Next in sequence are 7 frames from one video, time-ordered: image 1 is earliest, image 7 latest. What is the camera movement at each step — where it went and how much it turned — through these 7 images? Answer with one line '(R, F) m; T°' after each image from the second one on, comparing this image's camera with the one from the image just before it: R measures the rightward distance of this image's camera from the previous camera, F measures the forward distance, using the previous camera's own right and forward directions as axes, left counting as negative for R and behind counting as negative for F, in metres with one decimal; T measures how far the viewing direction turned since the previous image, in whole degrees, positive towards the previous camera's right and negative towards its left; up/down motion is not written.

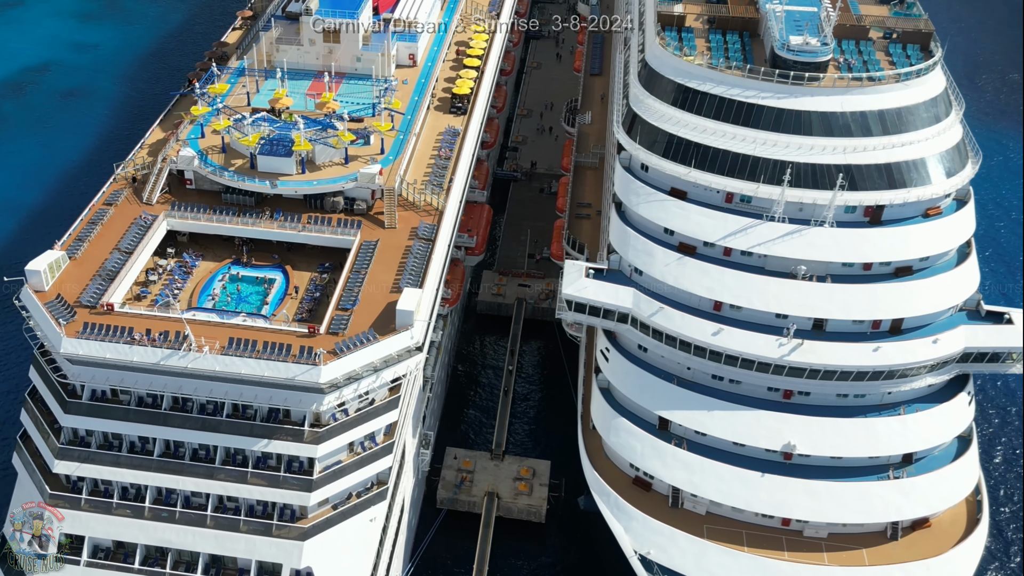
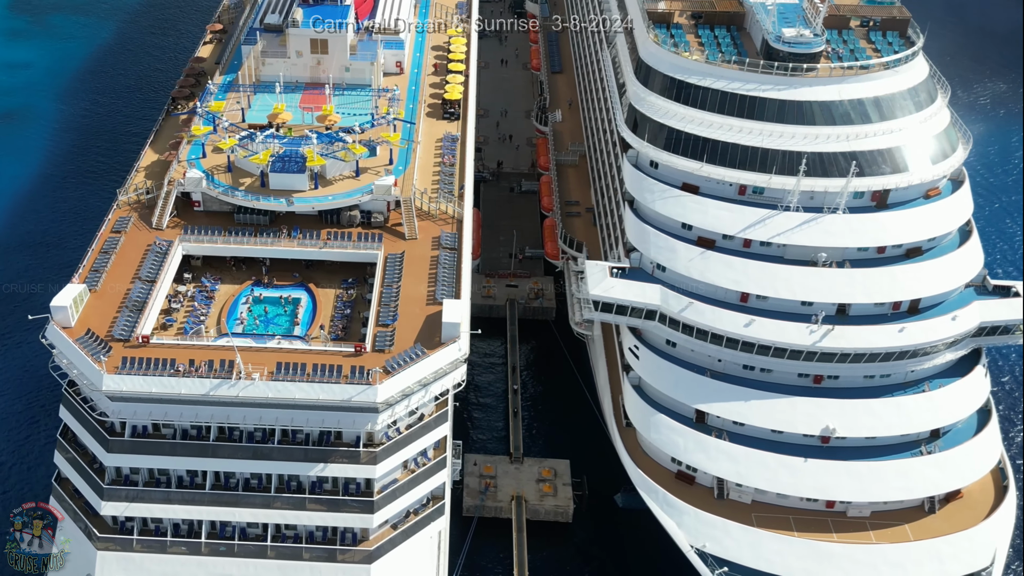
(-7.6, +0.5) m; +5°
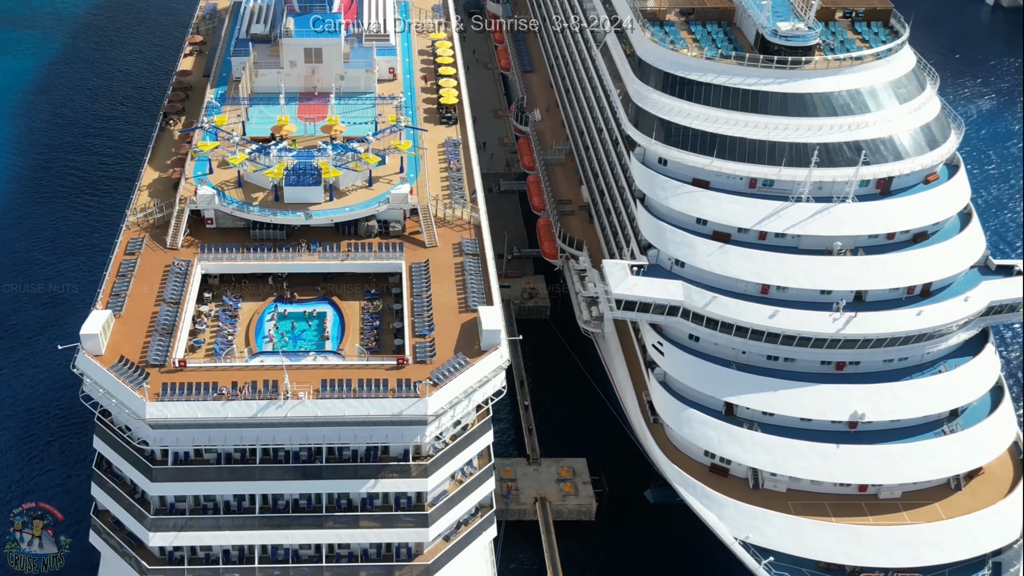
(-6.1, +0.3) m; +4°
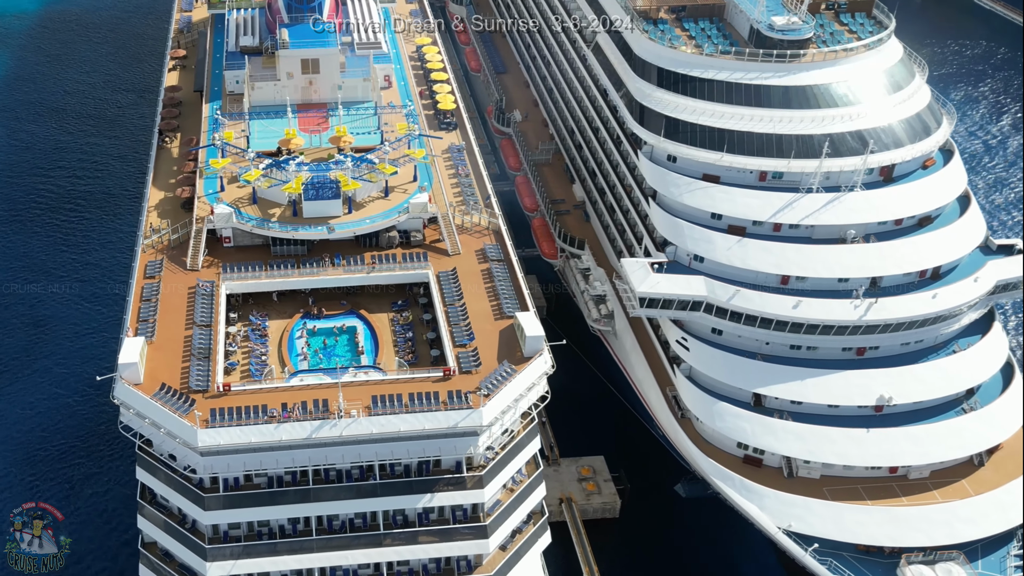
(-6.1, +0.3) m; +4°
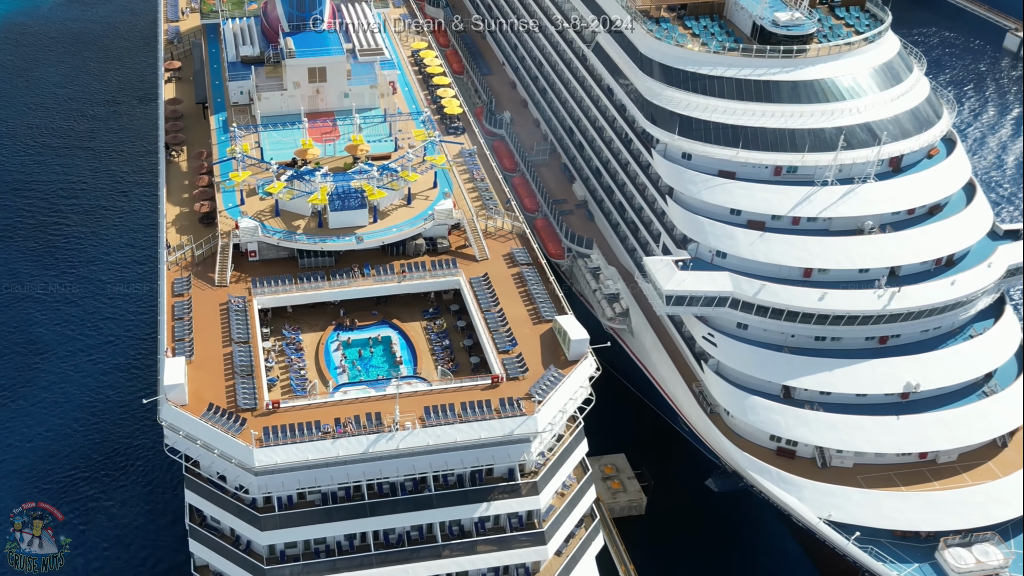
(-5.4, +0.2) m; +3°
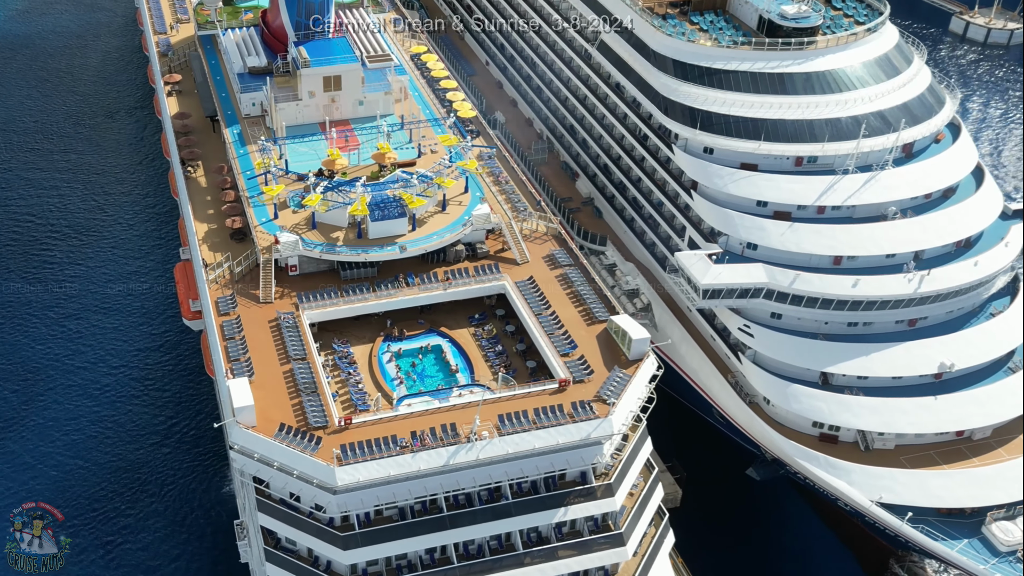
(-7.1, +0.3) m; +3°
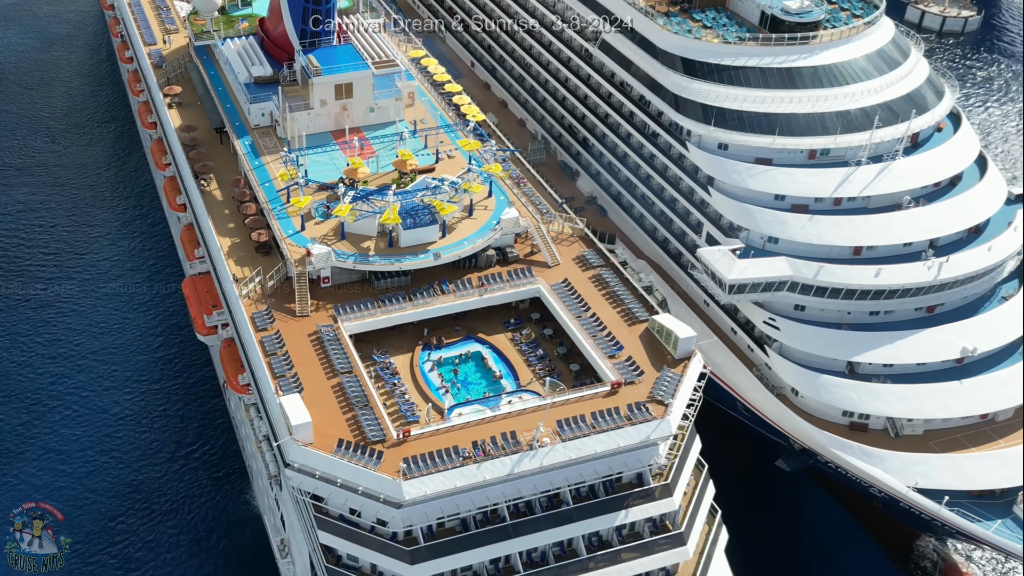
(-5.6, +0.4) m; +3°
